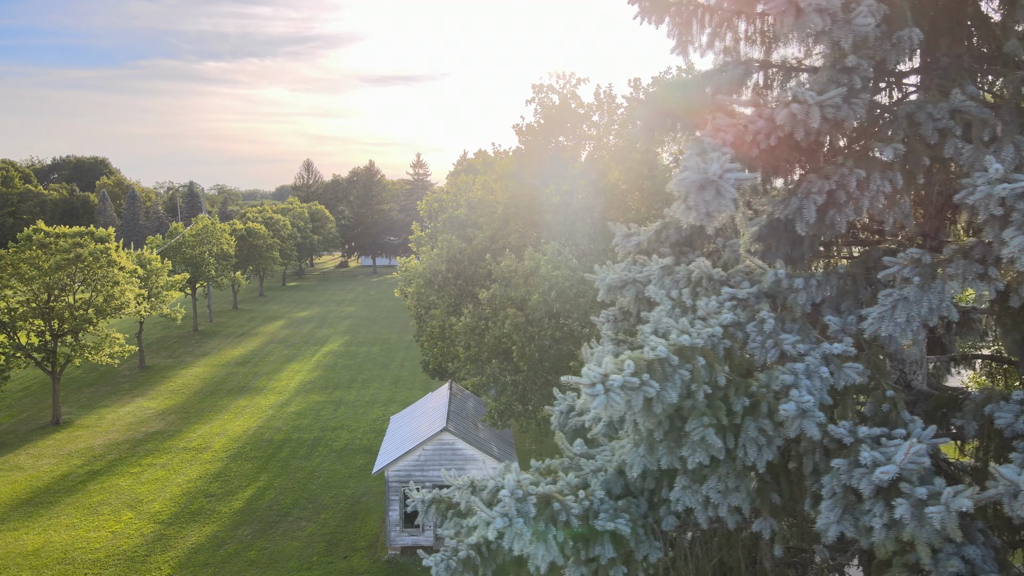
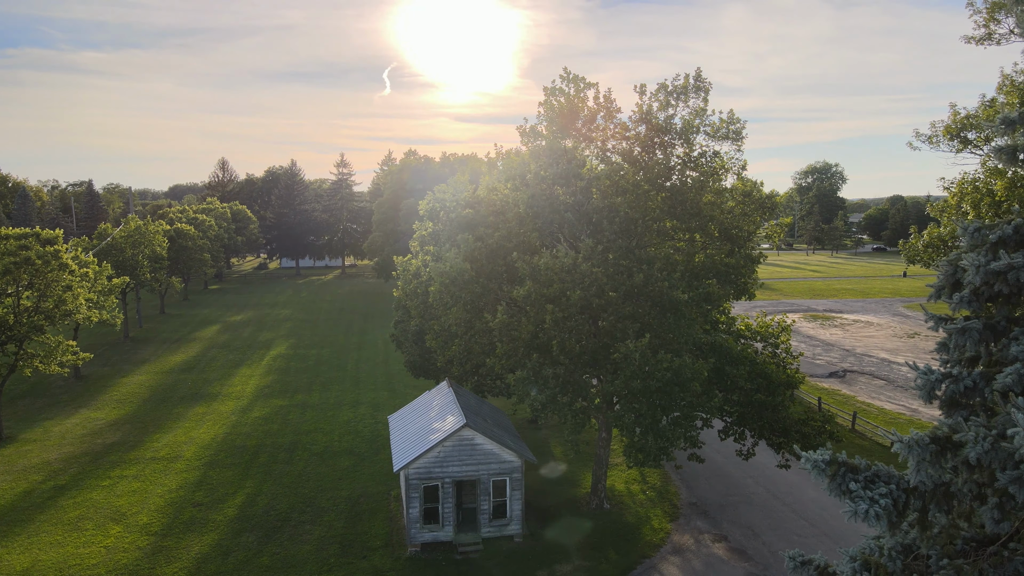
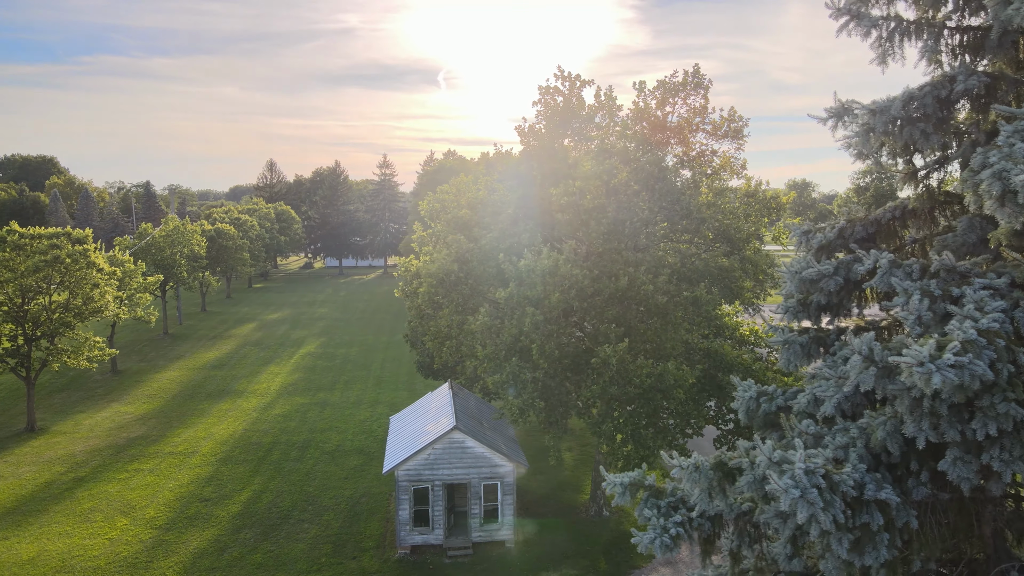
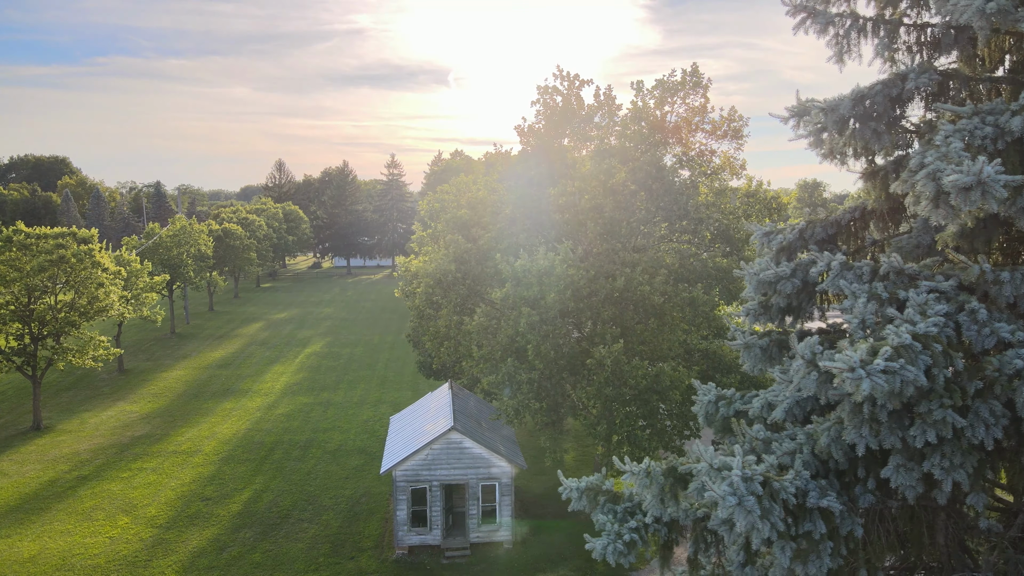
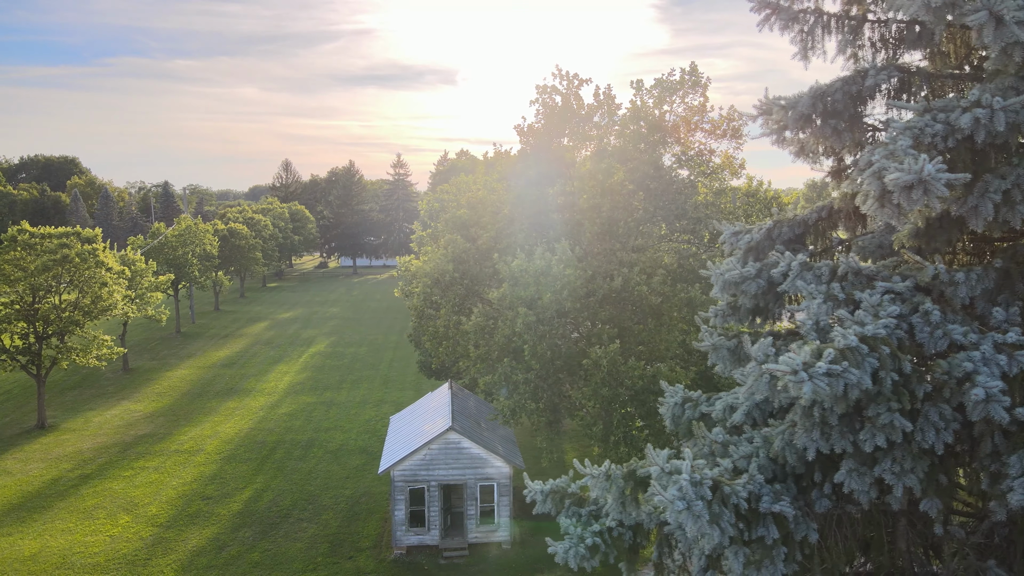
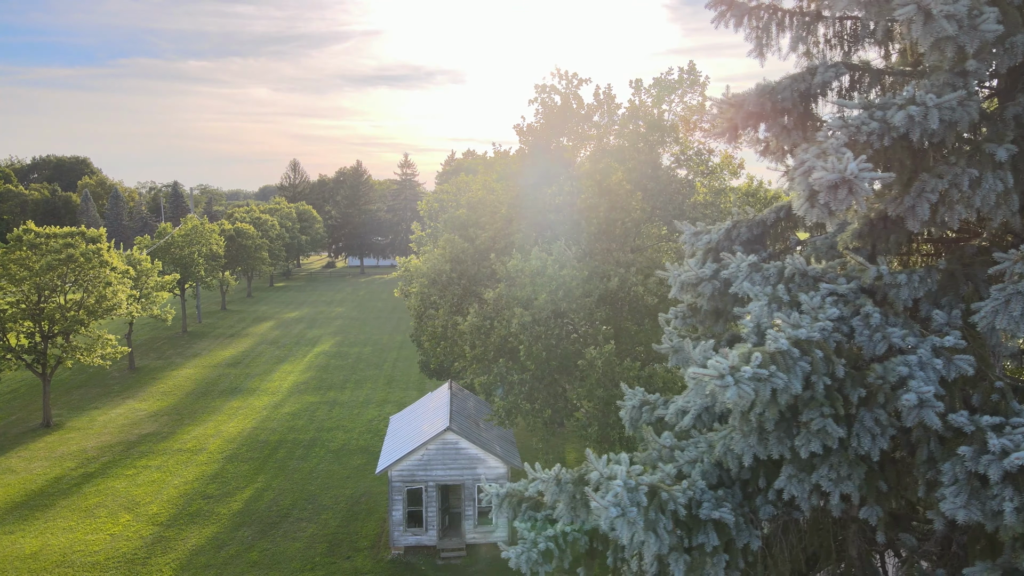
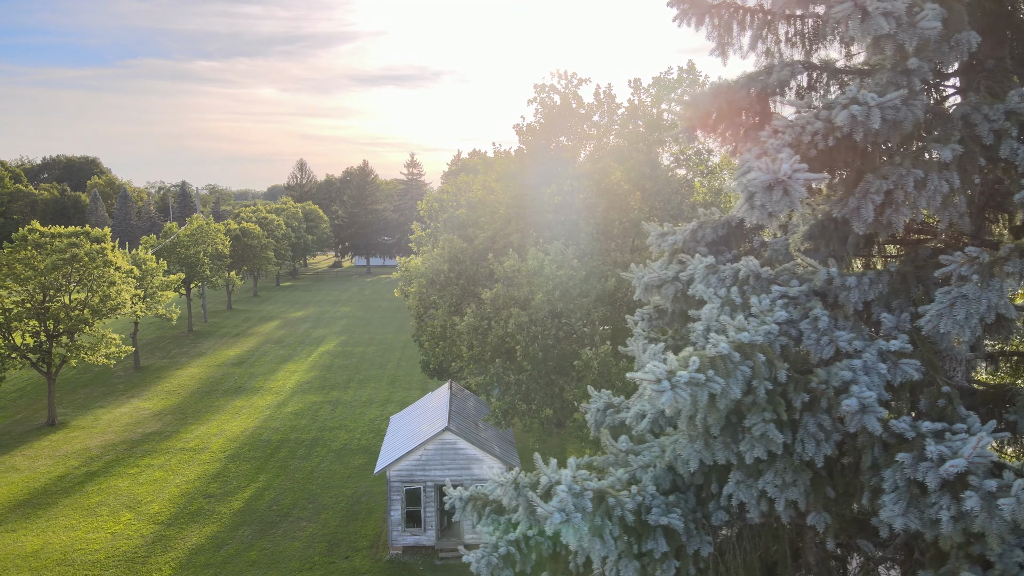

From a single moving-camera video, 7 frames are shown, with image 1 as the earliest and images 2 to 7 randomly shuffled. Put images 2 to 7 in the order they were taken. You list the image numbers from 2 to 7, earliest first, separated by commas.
7, 6, 5, 4, 3, 2
